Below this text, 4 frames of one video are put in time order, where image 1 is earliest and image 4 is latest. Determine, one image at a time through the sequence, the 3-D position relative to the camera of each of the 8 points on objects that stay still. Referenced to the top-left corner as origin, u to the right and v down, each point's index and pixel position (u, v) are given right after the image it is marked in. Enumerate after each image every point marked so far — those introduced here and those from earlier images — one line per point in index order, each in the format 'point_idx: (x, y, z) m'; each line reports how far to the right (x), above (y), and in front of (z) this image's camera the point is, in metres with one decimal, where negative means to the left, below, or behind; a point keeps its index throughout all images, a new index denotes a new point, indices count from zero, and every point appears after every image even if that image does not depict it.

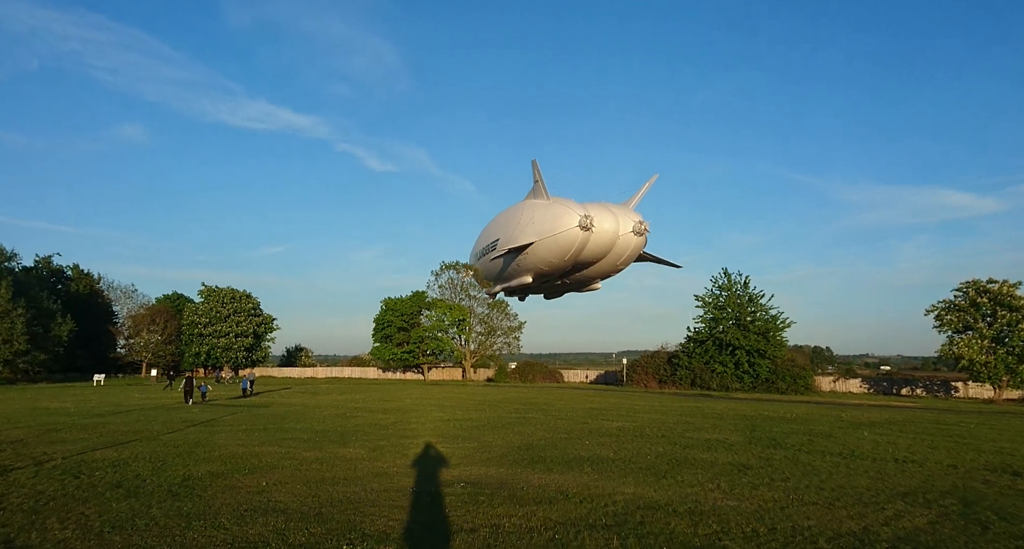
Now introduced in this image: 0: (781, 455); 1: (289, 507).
0: (+6.0, -4.0, +13.3) m
1: (-3.1, -3.3, +8.4) m
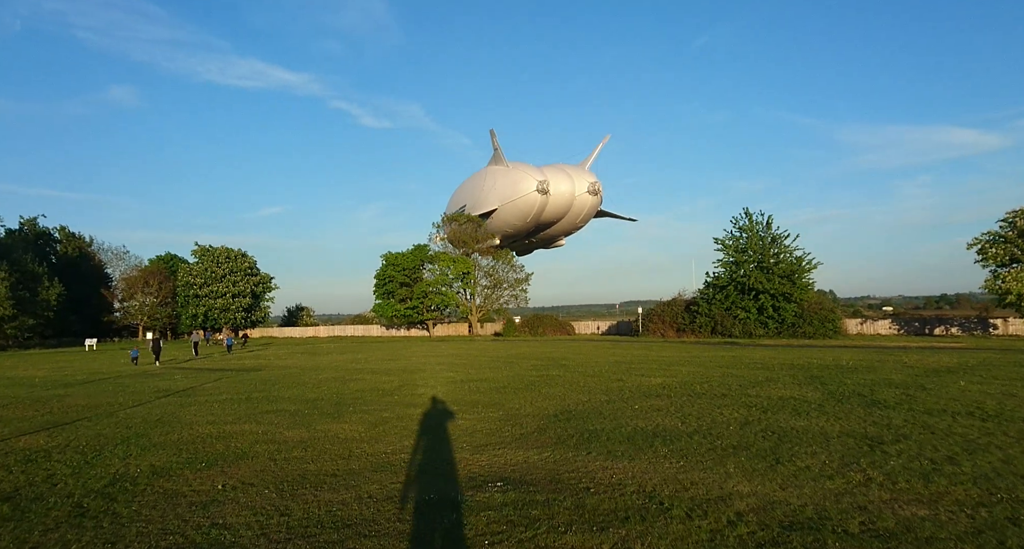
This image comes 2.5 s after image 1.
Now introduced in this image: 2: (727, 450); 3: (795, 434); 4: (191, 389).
0: (+6.6, -2.5, +10.3) m
1: (-2.5, -2.4, +5.4) m
2: (+2.9, -2.4, +8.2) m
3: (+4.3, -2.4, +9.2) m
4: (-10.6, -3.8, +19.9) m
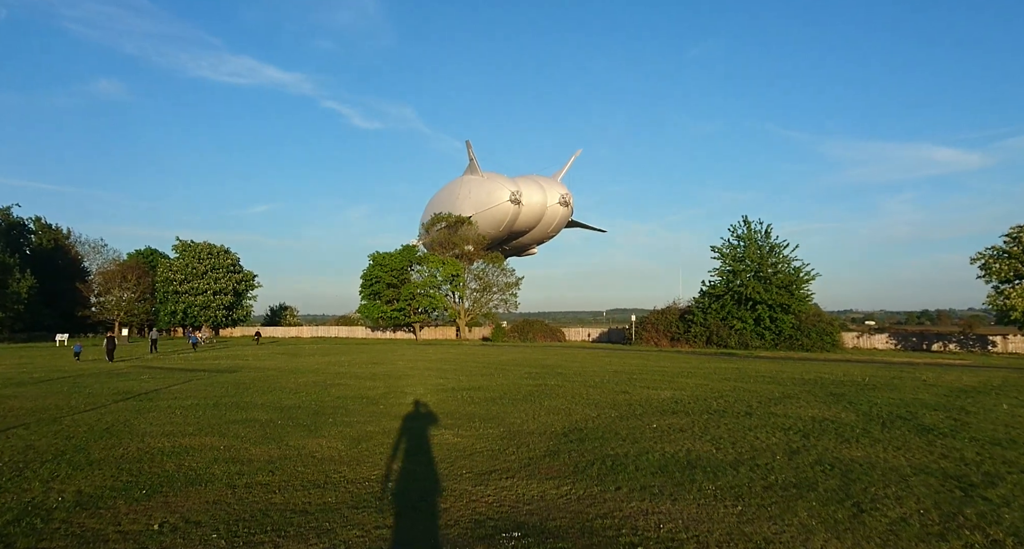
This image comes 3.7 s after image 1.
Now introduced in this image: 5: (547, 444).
0: (+6.8, -2.6, +8.9) m
1: (-2.3, -2.2, +3.8) m
2: (+3.1, -2.4, +6.7) m
3: (+4.5, -2.5, +7.7) m
4: (-10.7, -3.5, +18.1) m
5: (+0.6, -2.8, +9.9) m
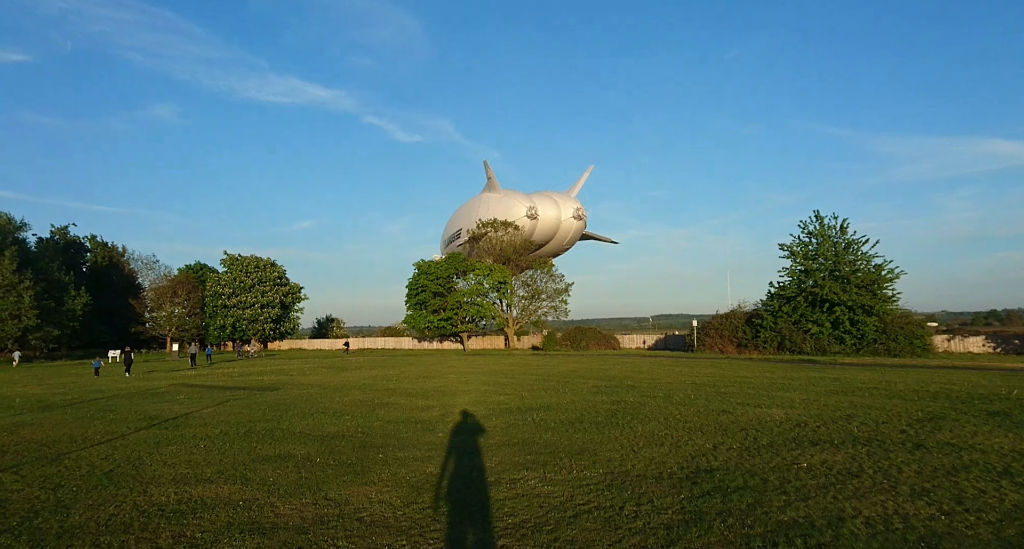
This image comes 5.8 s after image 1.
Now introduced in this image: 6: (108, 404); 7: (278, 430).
0: (+8.0, -2.3, +5.7) m
1: (-1.3, -2.1, +1.3) m
2: (+4.2, -2.2, +3.8) m
3: (+5.7, -2.2, +4.7) m
4: (-8.7, -3.8, +16.1) m
5: (+1.9, -2.7, +7.2) m
6: (-12.9, -4.1, +19.2) m
7: (-5.2, -3.4, +13.3) m
